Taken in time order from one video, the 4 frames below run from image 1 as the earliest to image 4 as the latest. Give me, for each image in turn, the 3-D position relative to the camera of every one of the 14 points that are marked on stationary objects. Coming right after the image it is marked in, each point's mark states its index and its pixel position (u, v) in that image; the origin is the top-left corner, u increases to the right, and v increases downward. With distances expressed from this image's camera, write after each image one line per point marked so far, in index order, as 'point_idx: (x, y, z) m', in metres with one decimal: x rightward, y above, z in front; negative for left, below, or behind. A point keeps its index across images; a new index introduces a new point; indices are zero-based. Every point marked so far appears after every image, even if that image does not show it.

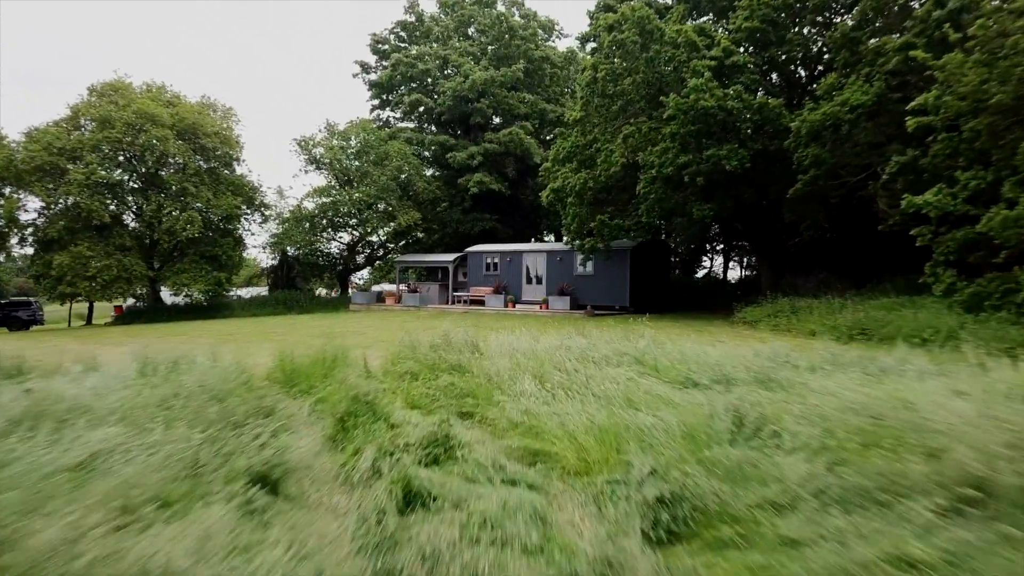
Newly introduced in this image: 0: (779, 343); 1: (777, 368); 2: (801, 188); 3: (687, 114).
0: (+4.1, -0.9, +9.4) m
1: (+2.9, -0.9, +6.8) m
2: (+7.7, +2.7, +16.4) m
3: (+4.9, +4.9, +17.2) m
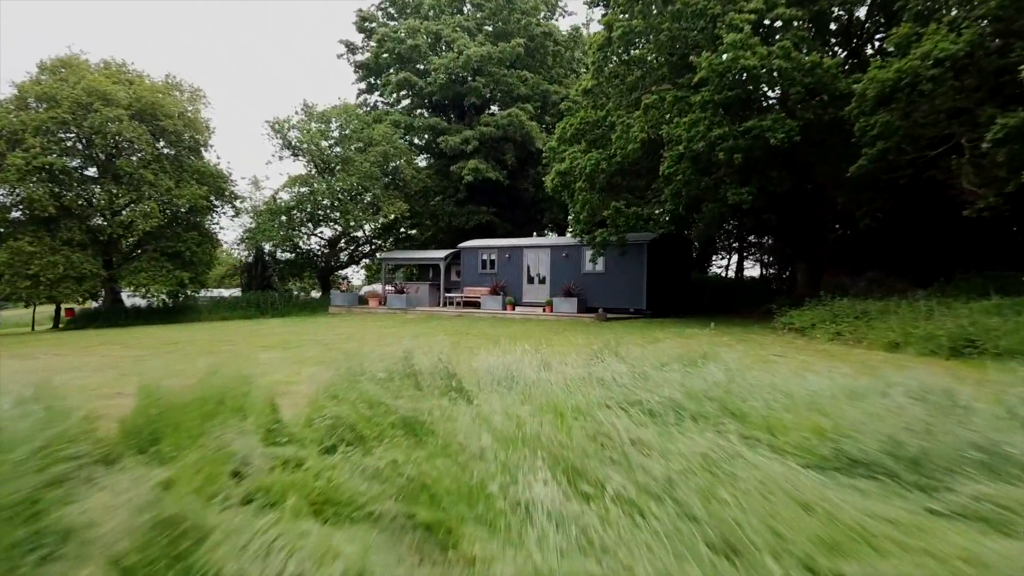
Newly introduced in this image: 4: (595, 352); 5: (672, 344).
0: (+4.1, -0.8, +6.4) m
1: (+2.9, -0.9, +3.8) m
2: (+7.7, +2.7, +13.4) m
3: (+4.9, +4.9, +14.3) m
4: (+1.3, -1.1, +9.7) m
5: (+2.9, -1.0, +11.3) m
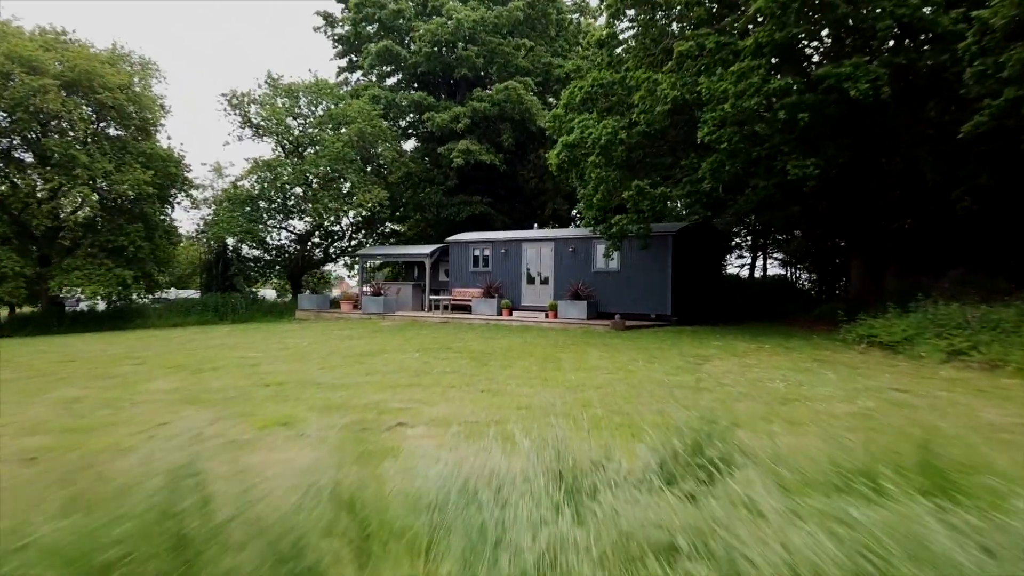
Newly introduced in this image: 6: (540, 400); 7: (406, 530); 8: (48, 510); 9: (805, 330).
0: (+4.0, -0.8, +2.9) m
1: (+2.8, -0.9, +0.3) m
2: (+7.6, +2.7, +10.0) m
3: (+4.8, +4.9, +10.8) m
4: (+1.2, -1.1, +6.3) m
5: (+2.8, -1.0, +7.8) m
6: (+0.3, -1.1, +6.5) m
7: (-0.3, -0.8, +2.0) m
8: (-1.8, -0.8, +2.4) m
9: (+6.6, -0.9, +13.8) m
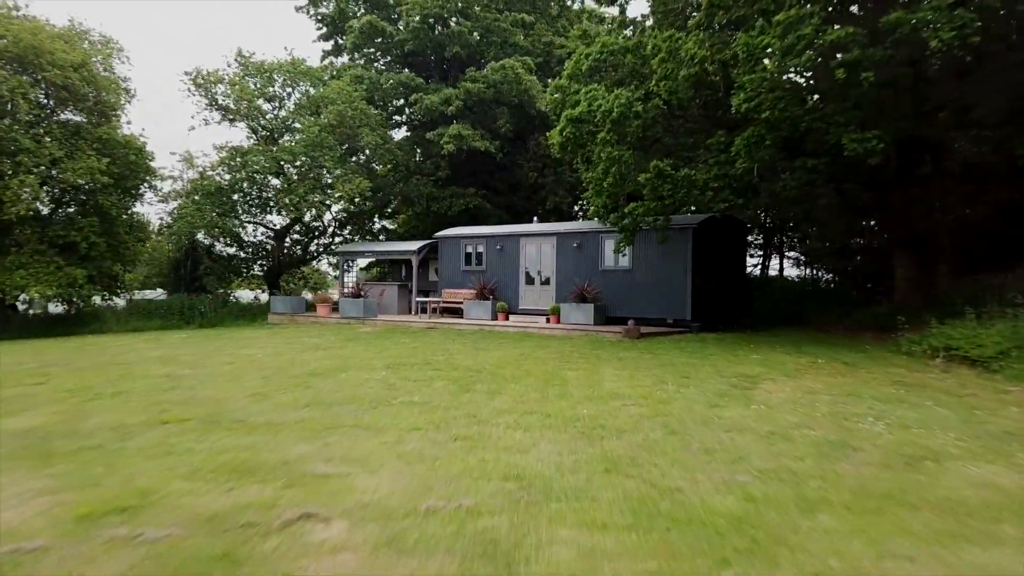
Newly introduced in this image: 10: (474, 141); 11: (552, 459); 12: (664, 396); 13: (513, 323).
0: (+3.9, -0.8, +0.8) m
1: (+2.7, -0.9, -1.8) m
2: (+7.5, +2.6, +7.8) m
3: (+4.7, +4.9, +8.6) m
4: (+1.1, -1.1, +4.1) m
5: (+2.7, -1.1, +5.6) m
6: (+0.2, -1.1, +4.3) m
7: (-0.5, -0.8, -0.1) m
8: (-1.9, -0.8, +0.2) m
9: (+6.5, -1.0, +11.7) m
10: (-1.2, +4.7, +19.8) m
11: (+0.3, -1.2, +4.3) m
12: (+1.6, -1.1, +6.5) m
13: (0.0, -0.9, +14.6) m
